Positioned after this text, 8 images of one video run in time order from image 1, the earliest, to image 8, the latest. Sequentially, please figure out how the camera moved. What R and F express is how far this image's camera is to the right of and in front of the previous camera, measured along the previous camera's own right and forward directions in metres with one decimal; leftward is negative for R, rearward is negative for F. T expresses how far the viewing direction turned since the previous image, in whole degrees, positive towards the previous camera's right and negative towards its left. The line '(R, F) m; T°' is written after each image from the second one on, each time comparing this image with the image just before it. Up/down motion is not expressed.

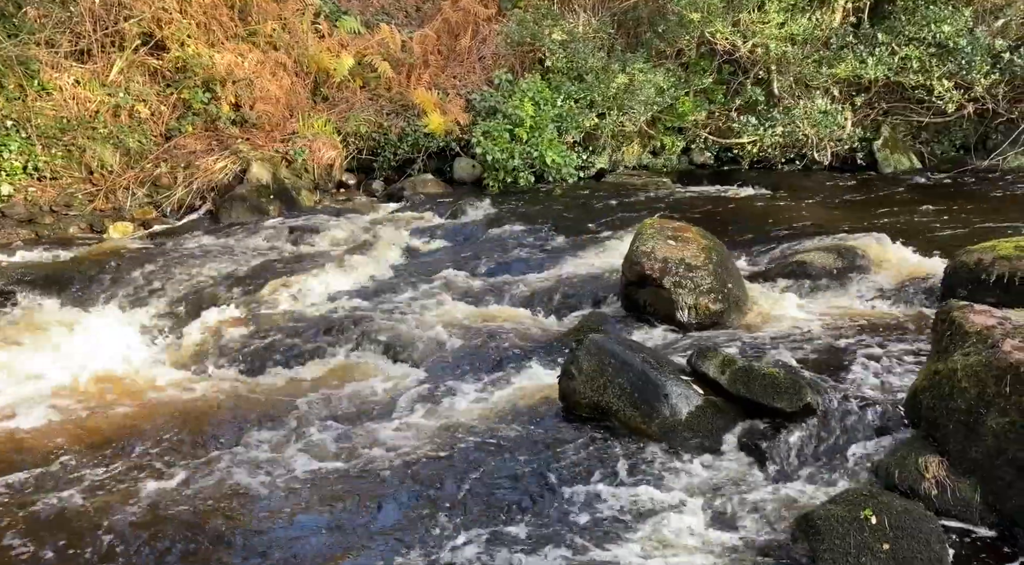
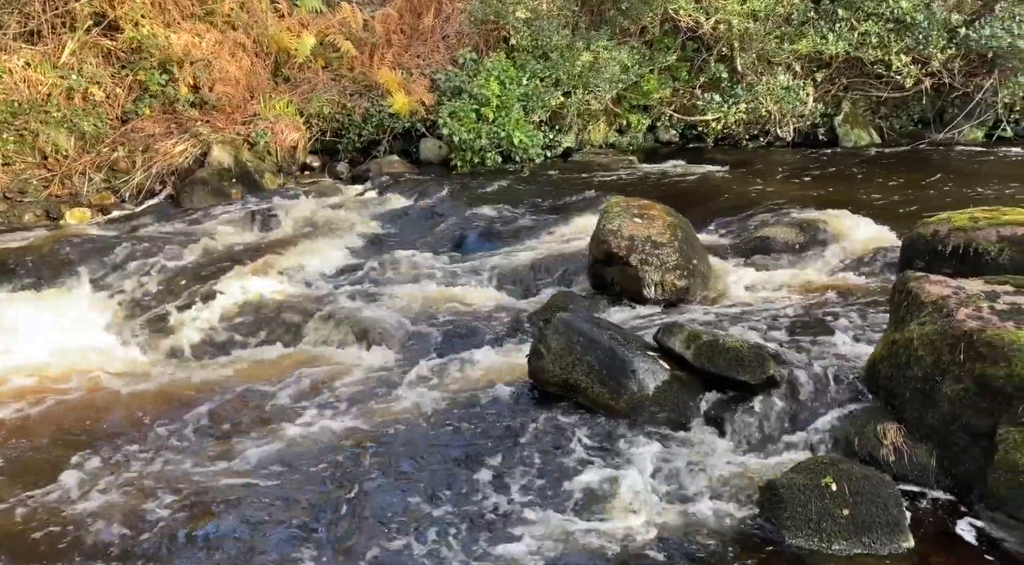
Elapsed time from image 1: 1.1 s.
(+0.1, 0.0) m; +1°
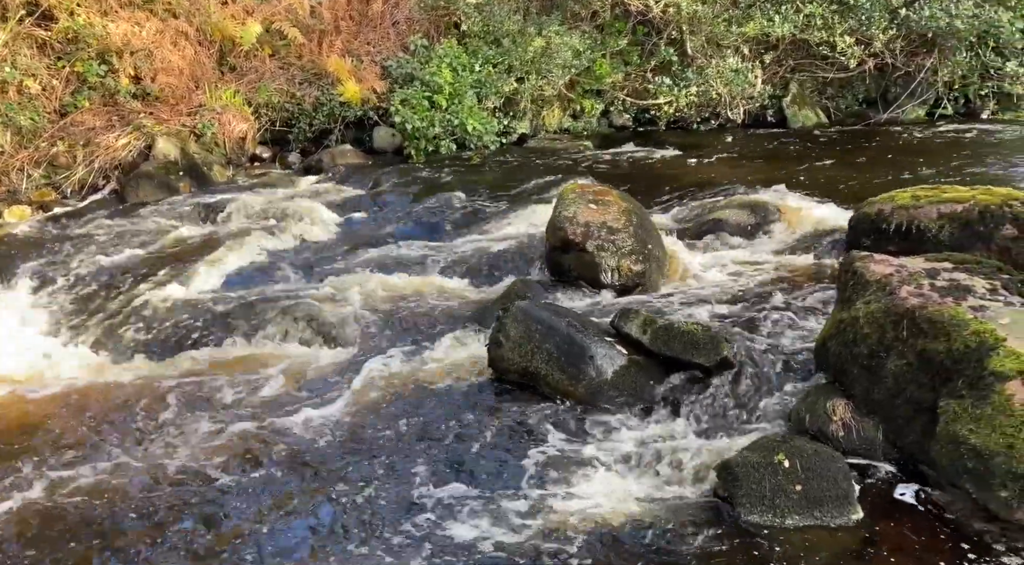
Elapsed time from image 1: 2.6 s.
(0.0, 0.0) m; +2°
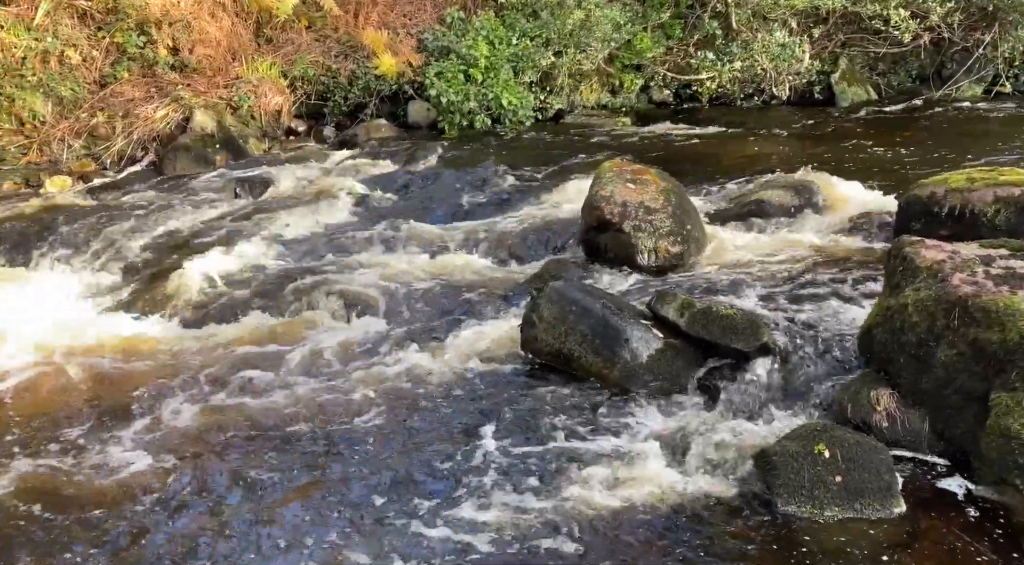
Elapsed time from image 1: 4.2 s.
(+0.1, +0.2) m; -2°
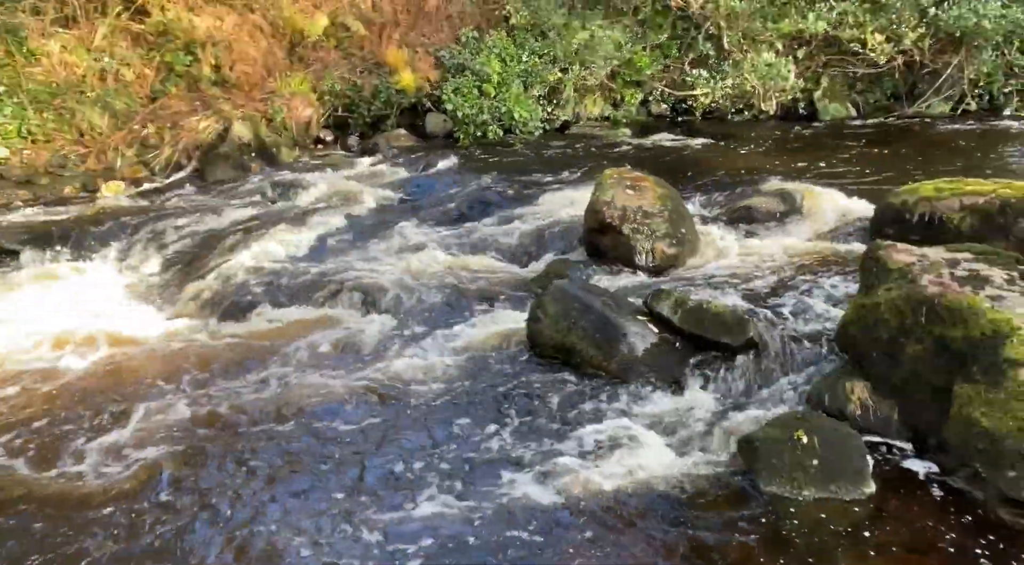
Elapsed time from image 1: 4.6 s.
(-0.4, -0.9) m; +1°
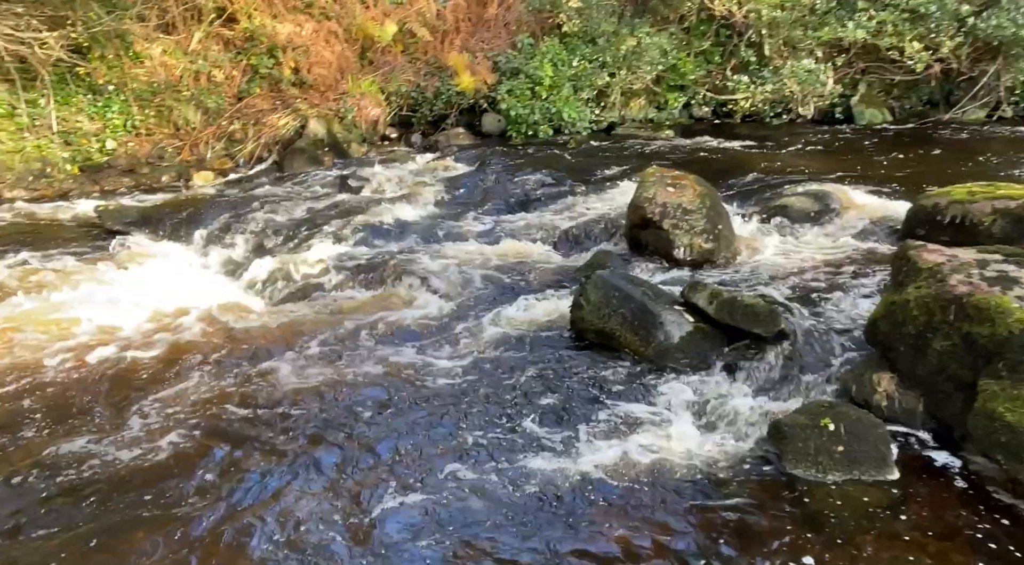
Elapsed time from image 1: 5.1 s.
(+0.1, -0.9) m; -3°
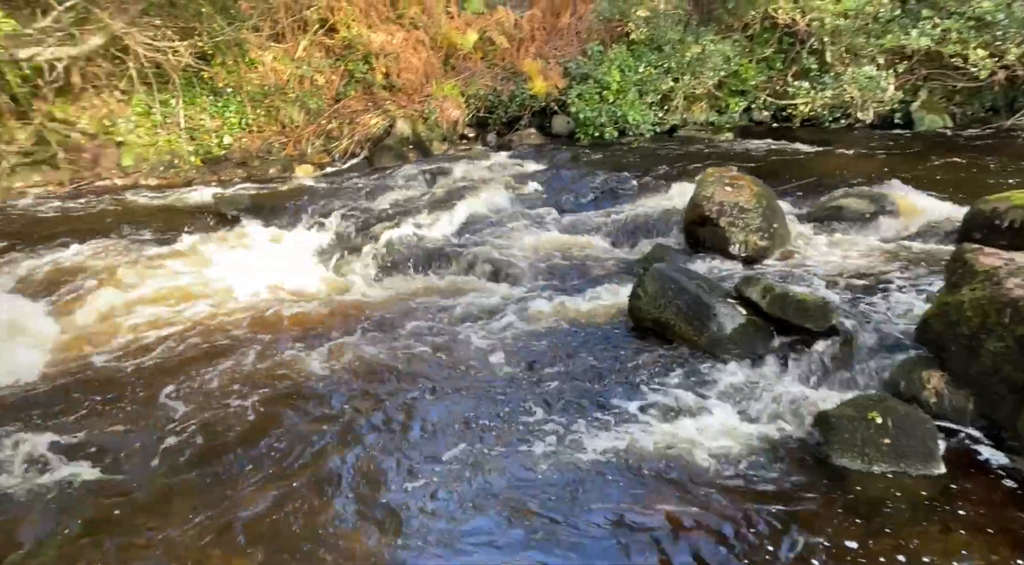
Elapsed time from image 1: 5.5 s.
(+0.5, -0.9) m; -6°
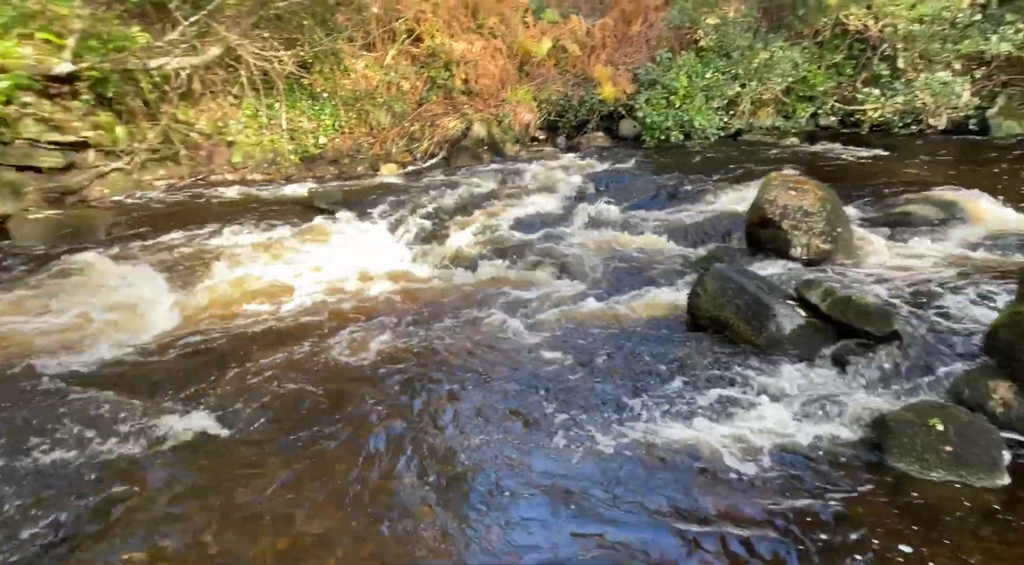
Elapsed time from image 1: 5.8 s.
(+1.1, -0.7) m; -8°
